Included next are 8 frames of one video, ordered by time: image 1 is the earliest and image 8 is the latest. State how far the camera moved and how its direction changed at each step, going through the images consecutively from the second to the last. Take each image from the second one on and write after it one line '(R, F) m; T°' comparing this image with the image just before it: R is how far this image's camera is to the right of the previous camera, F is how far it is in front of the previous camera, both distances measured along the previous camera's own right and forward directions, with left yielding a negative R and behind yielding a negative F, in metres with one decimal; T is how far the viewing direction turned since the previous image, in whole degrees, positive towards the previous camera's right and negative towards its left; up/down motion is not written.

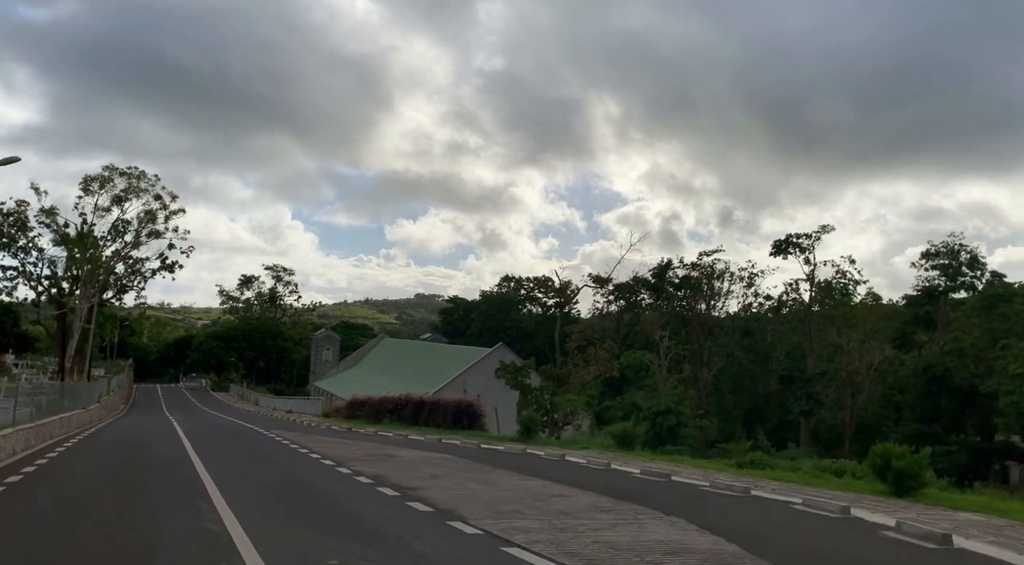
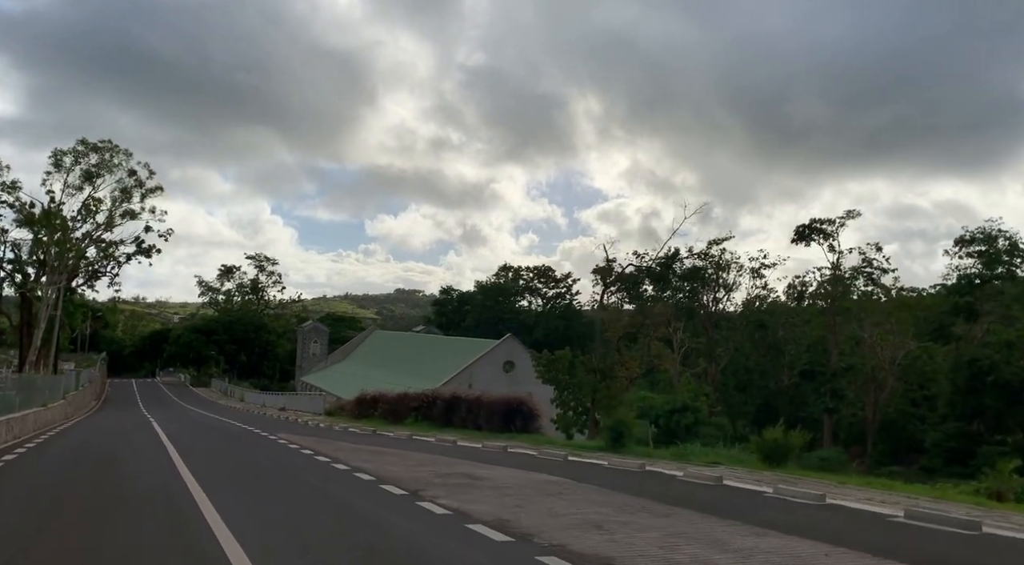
(-1.8, +4.0) m; +1°
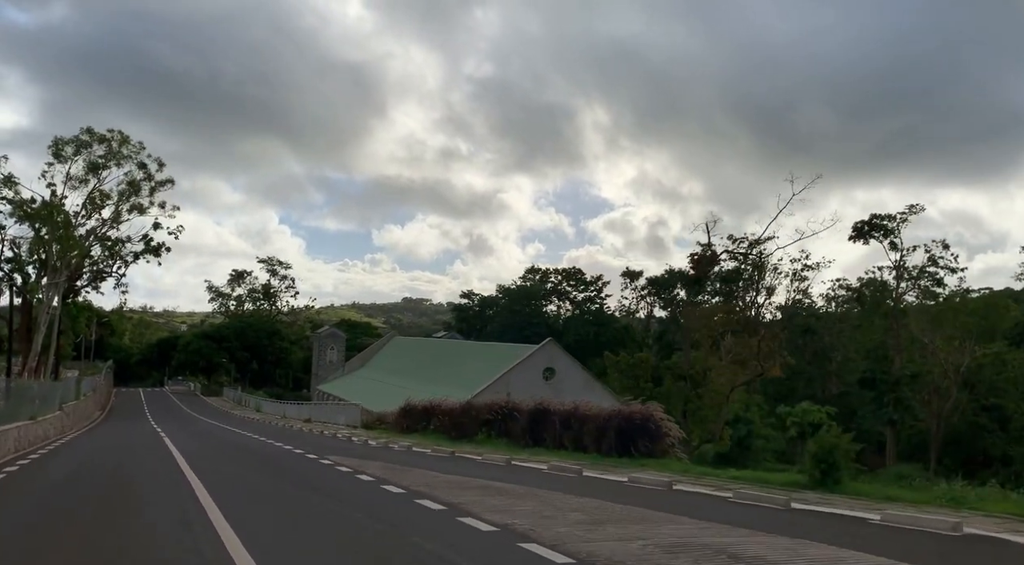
(-1.8, +4.0) m; 0°
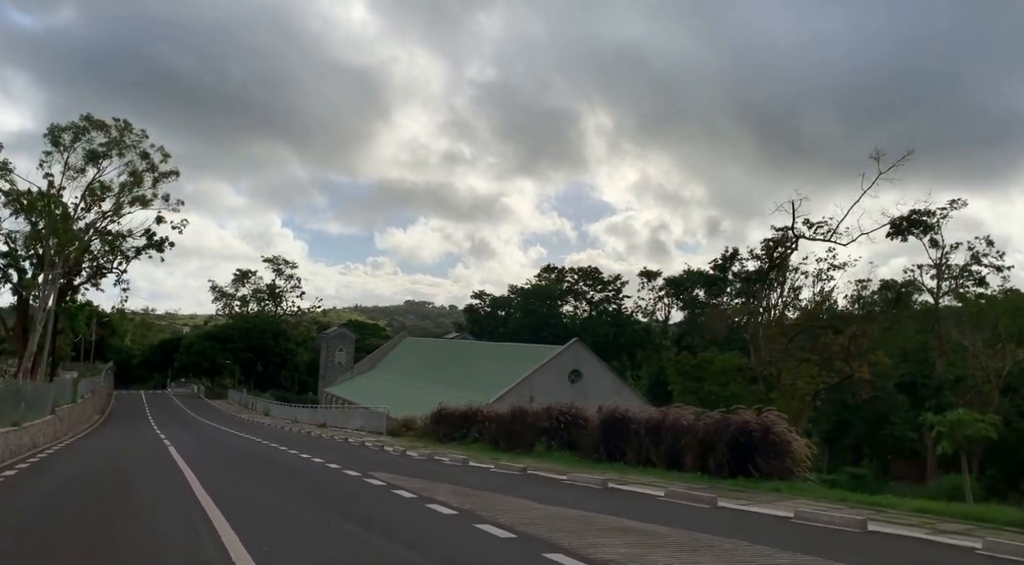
(-1.1, +2.5) m; 0°
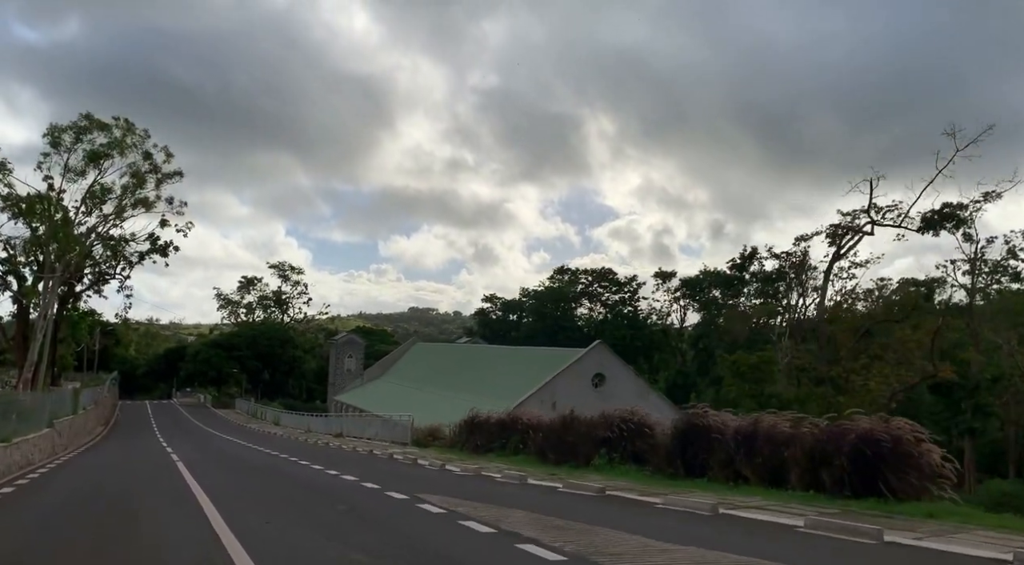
(-0.8, +1.8) m; 0°
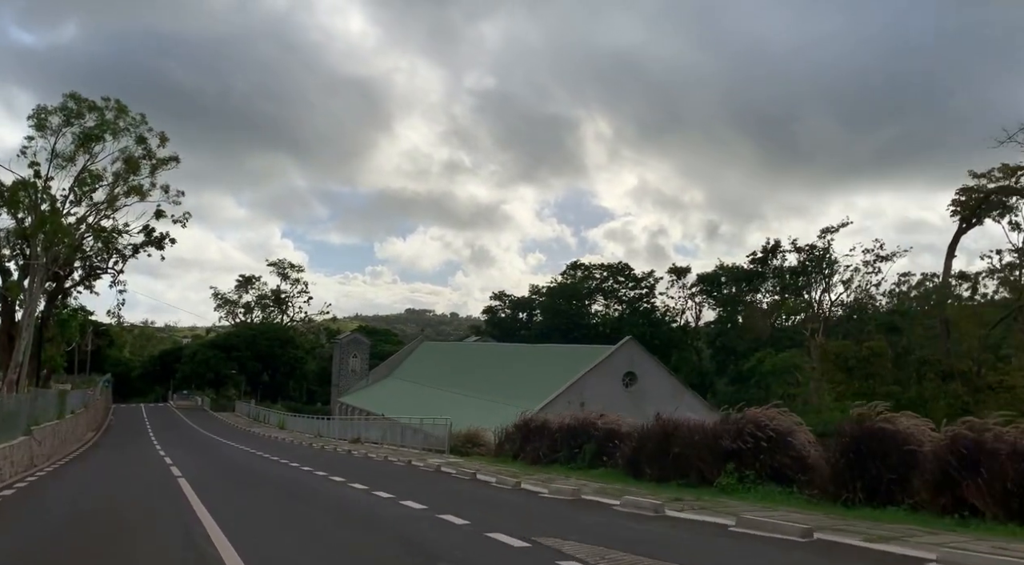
(-1.3, +2.9) m; 0°
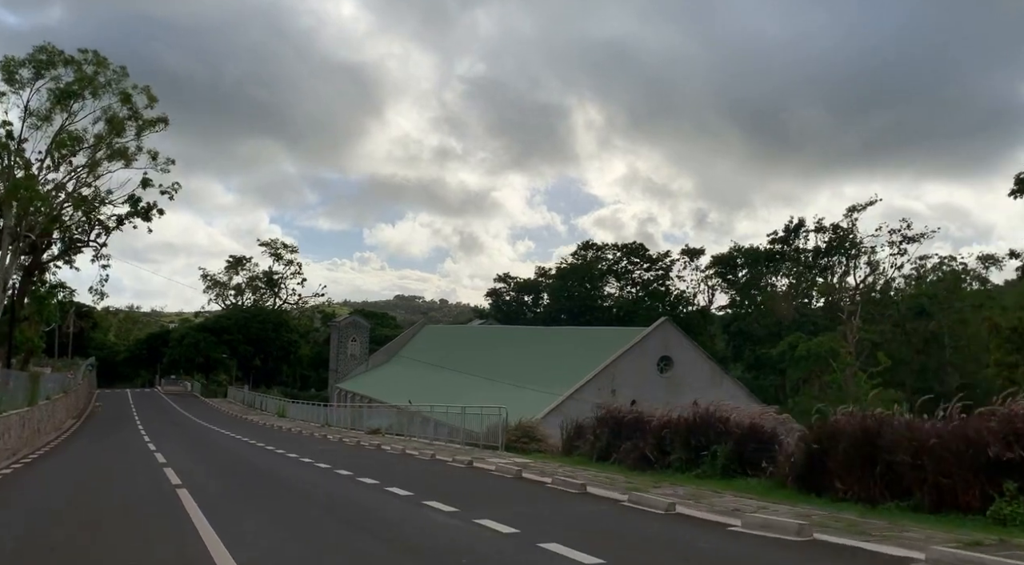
(-1.5, +3.3) m; +1°
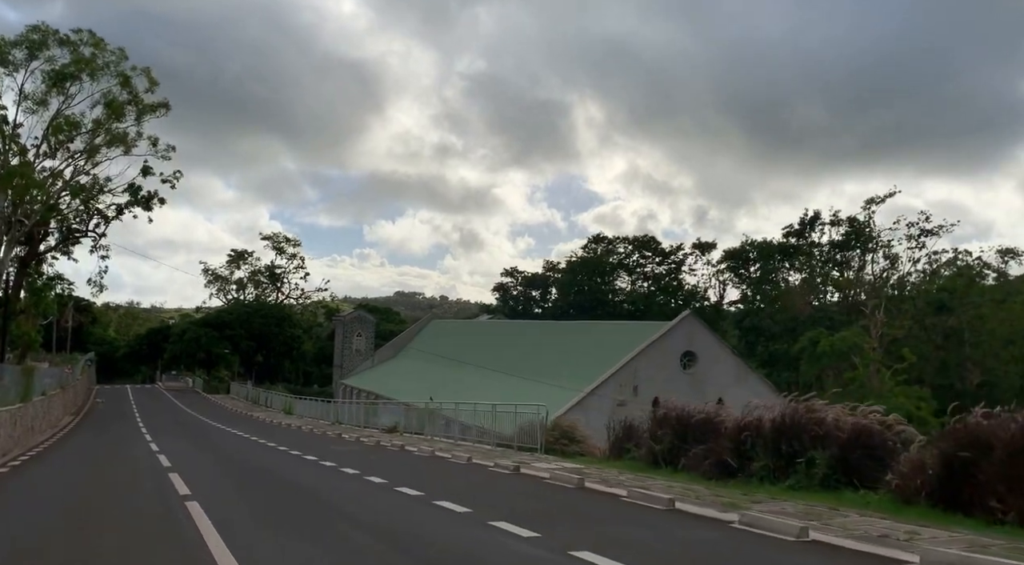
(-0.7, +1.4) m; 0°
